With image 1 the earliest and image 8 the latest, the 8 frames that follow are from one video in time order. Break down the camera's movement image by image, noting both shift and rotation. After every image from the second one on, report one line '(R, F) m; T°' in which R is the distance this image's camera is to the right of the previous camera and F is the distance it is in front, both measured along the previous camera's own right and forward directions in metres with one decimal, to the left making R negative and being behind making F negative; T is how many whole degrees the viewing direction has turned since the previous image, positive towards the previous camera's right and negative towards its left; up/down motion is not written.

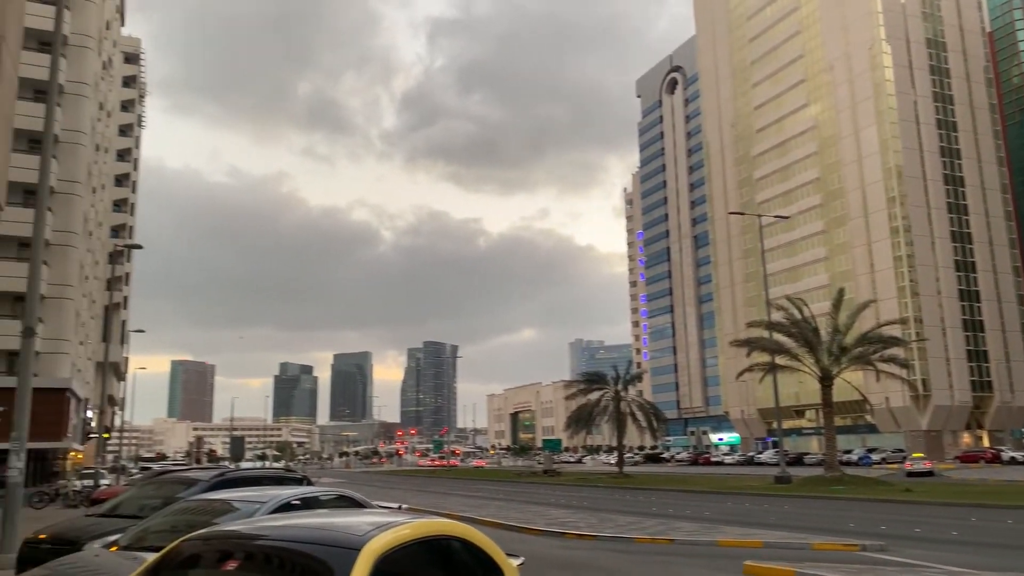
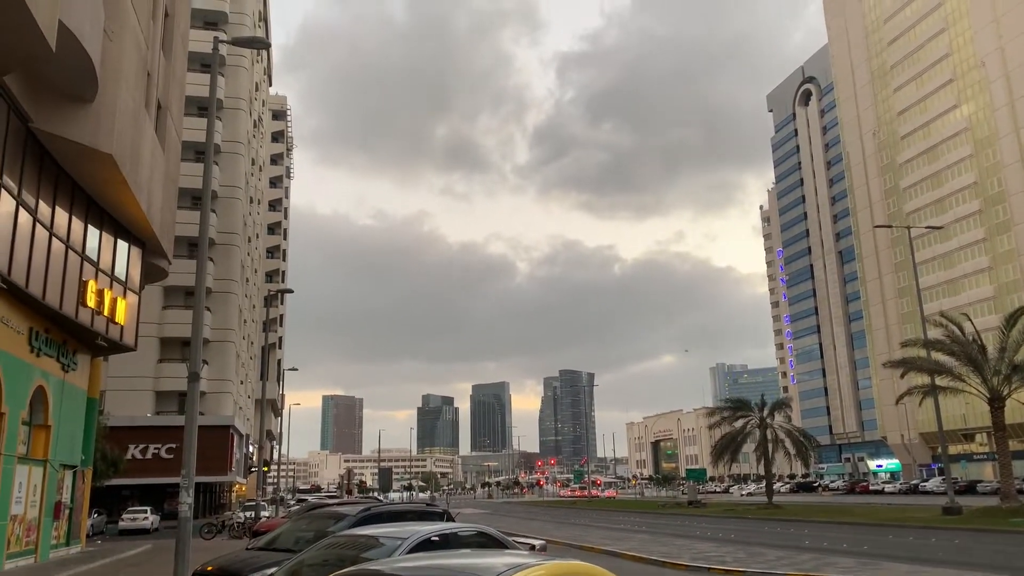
(+0.1, -0.1) m; -10°
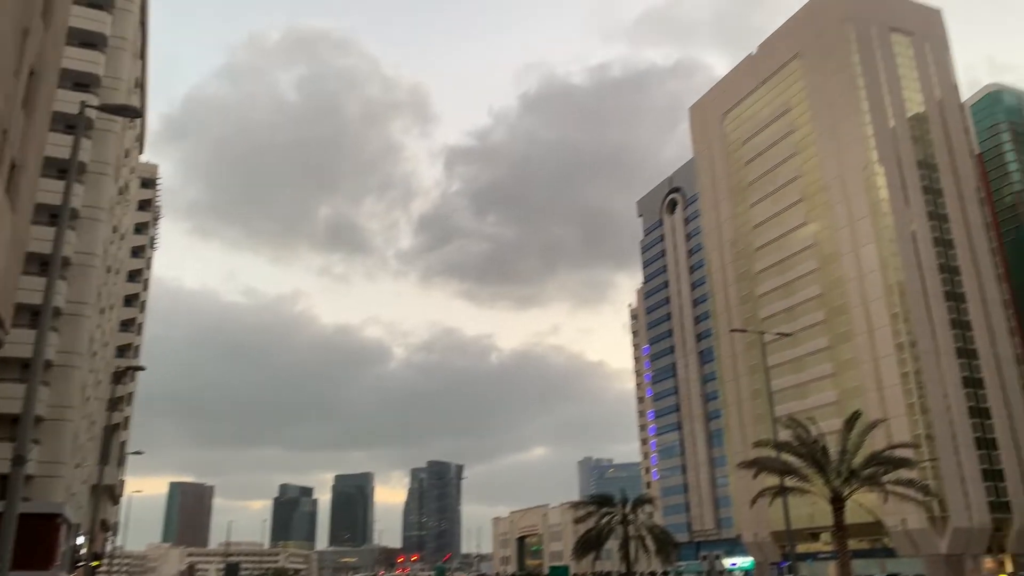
(+0.2, 0.0) m; +9°
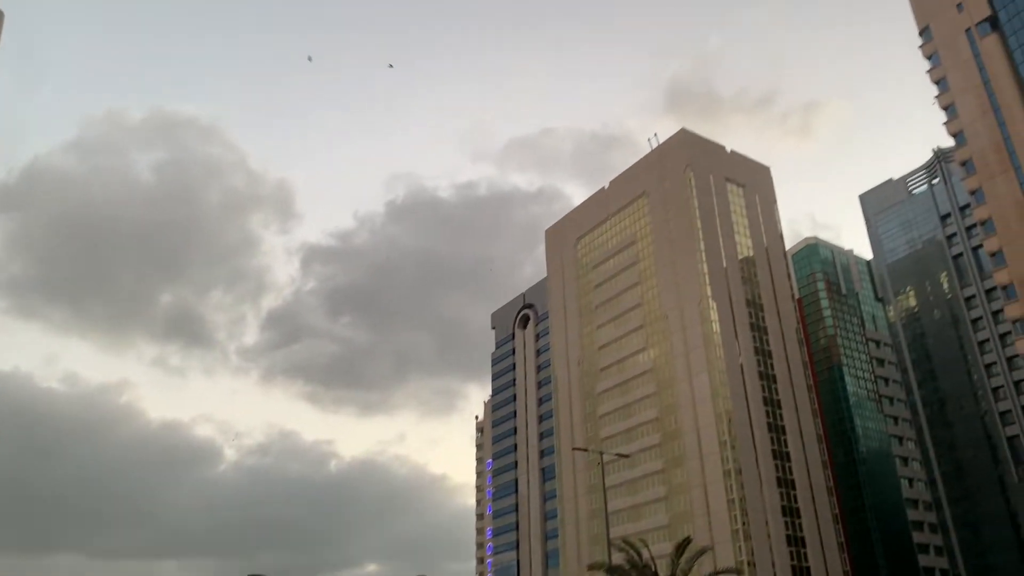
(+0.1, -0.1) m; +10°
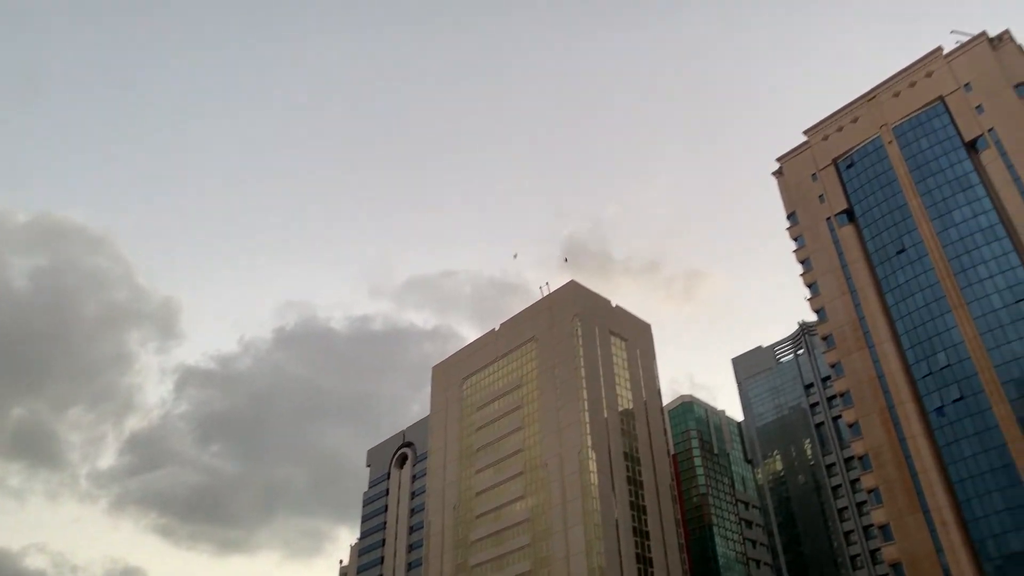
(+0.3, -0.1) m; +8°
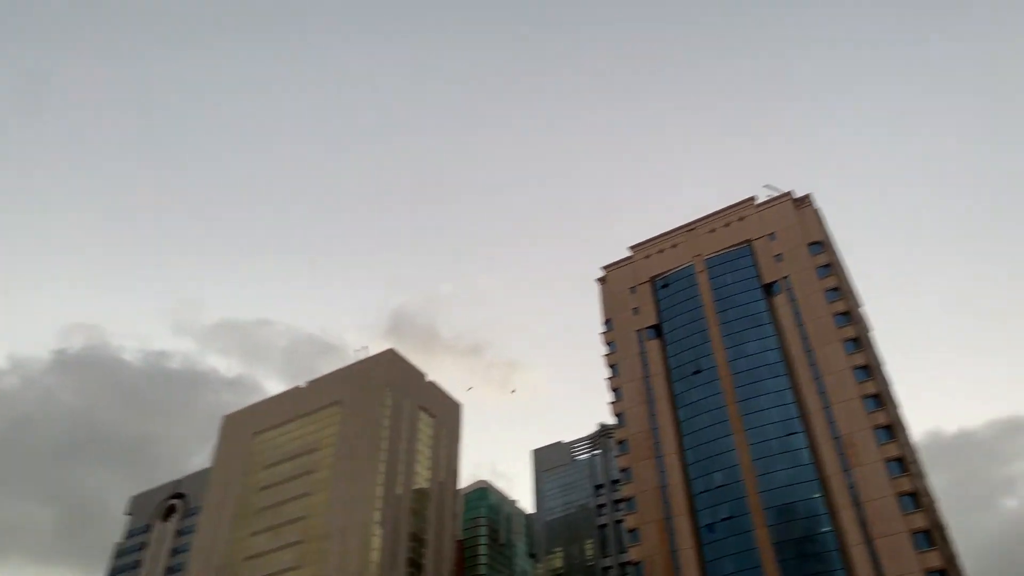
(+0.2, +0.3) m; +12°
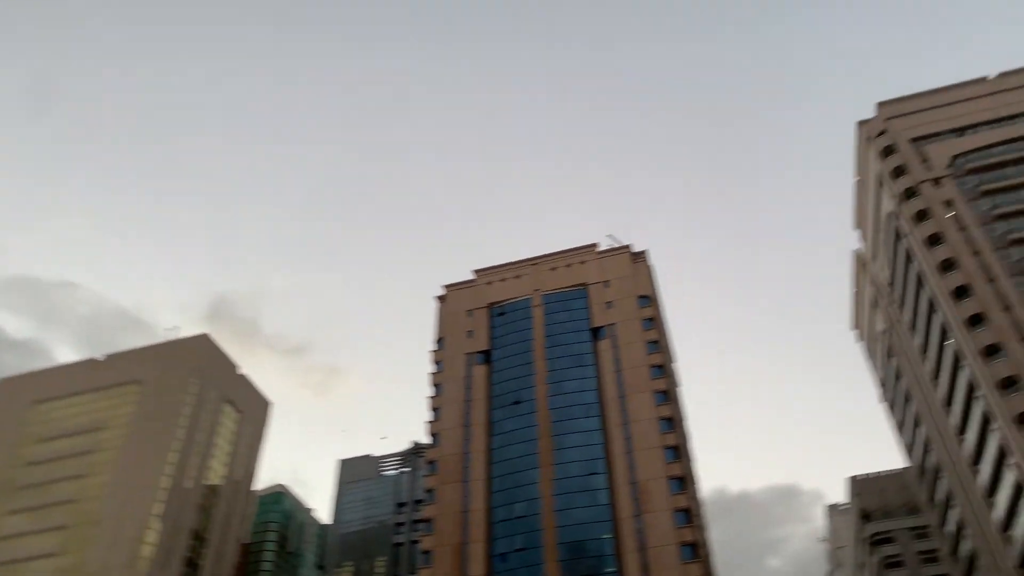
(-0.3, +1.0) m; +12°
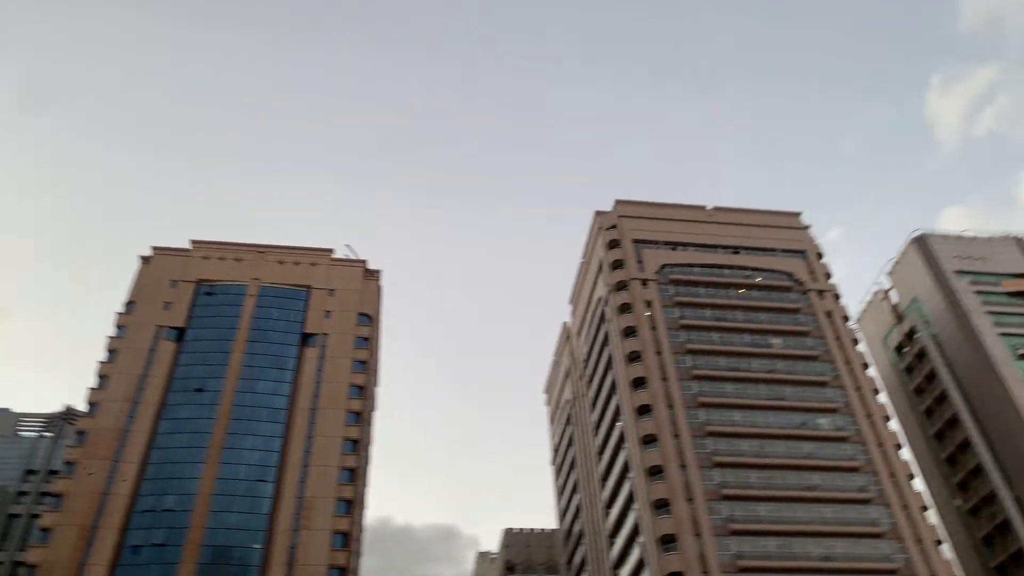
(0.0, +1.6) m; +19°
